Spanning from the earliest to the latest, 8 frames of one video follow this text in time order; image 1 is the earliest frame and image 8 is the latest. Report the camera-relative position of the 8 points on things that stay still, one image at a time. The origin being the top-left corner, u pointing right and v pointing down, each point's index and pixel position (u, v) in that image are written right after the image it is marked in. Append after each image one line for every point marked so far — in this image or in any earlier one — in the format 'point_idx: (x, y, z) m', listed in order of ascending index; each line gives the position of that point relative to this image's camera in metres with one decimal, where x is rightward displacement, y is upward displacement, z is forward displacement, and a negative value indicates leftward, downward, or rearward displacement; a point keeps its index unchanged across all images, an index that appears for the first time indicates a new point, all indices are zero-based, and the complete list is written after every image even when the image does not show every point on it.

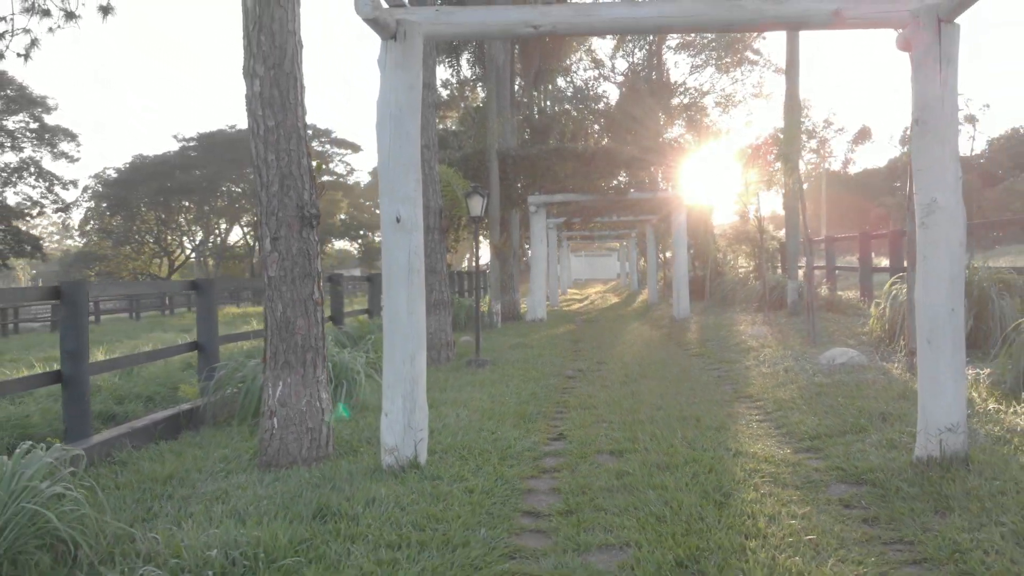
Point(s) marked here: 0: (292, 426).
0: (-1.2, -0.7, +4.2) m
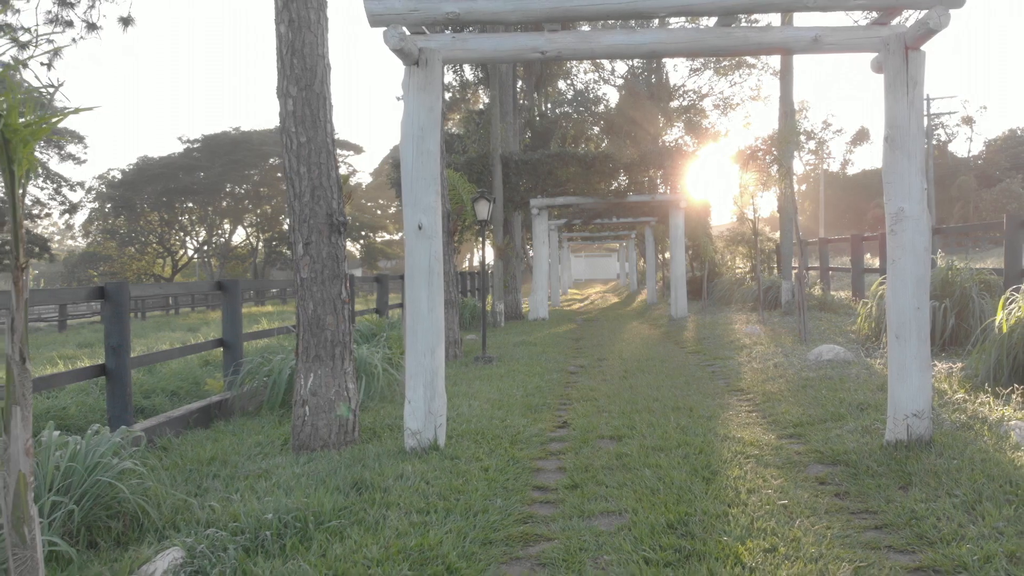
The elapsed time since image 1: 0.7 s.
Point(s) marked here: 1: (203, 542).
0: (-1.1, -0.7, +4.6) m
1: (-1.2, -1.0, +3.0) m
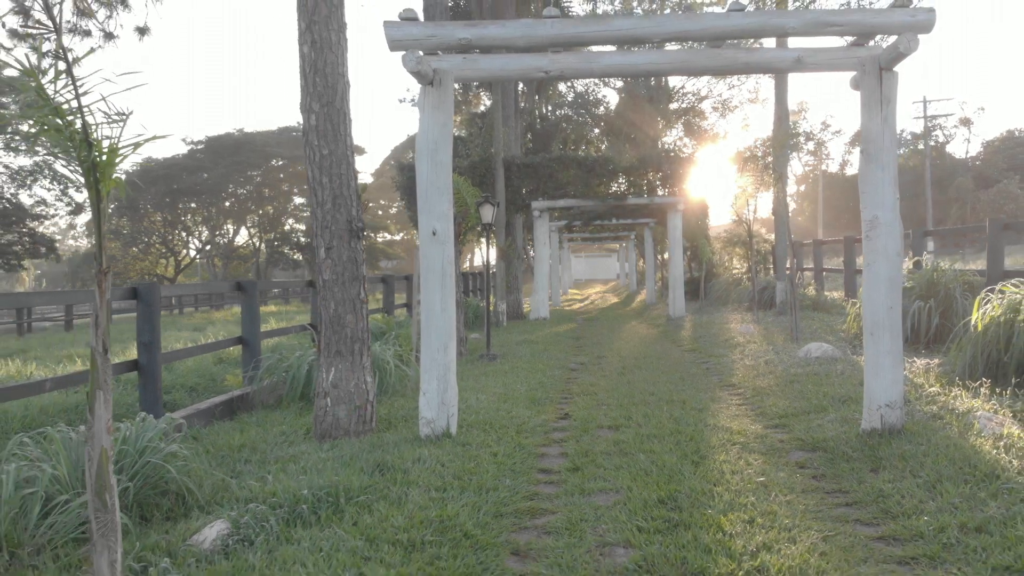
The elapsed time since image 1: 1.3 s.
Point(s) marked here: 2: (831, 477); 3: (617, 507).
0: (-1.1, -0.7, +5.0) m
1: (-1.2, -1.0, +3.3) m
2: (+1.7, -1.0, +4.0) m
3: (+0.5, -1.0, +3.4) m
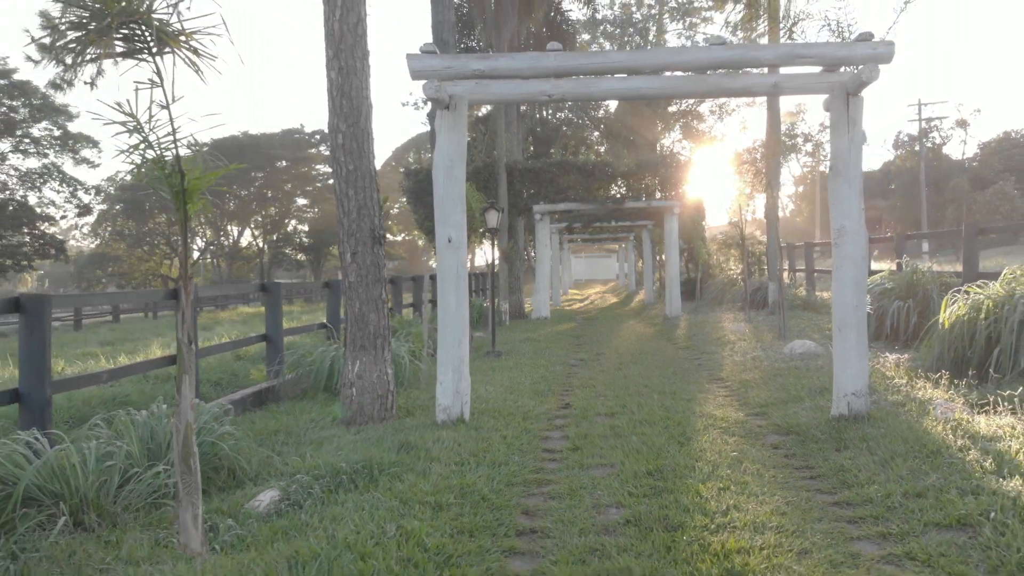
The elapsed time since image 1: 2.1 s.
0: (-1.1, -0.8, +5.6) m
1: (-1.1, -1.0, +3.9) m
2: (+1.7, -1.0, +4.6) m
3: (+0.5, -1.0, +3.9) m
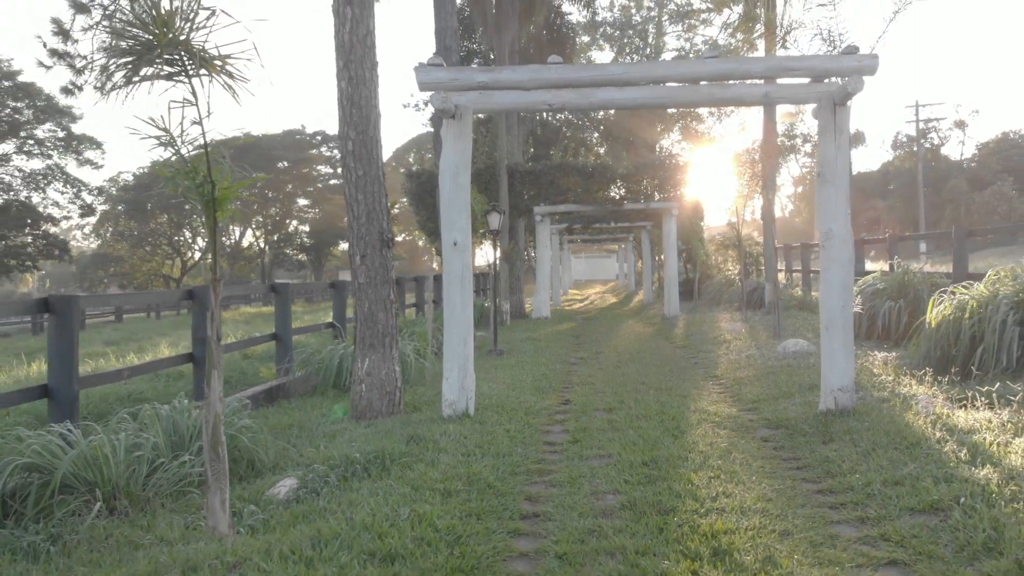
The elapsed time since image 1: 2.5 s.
0: (-1.0, -0.8, +5.8) m
1: (-1.1, -1.0, +4.2) m
2: (+1.8, -1.0, +4.8) m
3: (+0.5, -1.0, +4.2) m
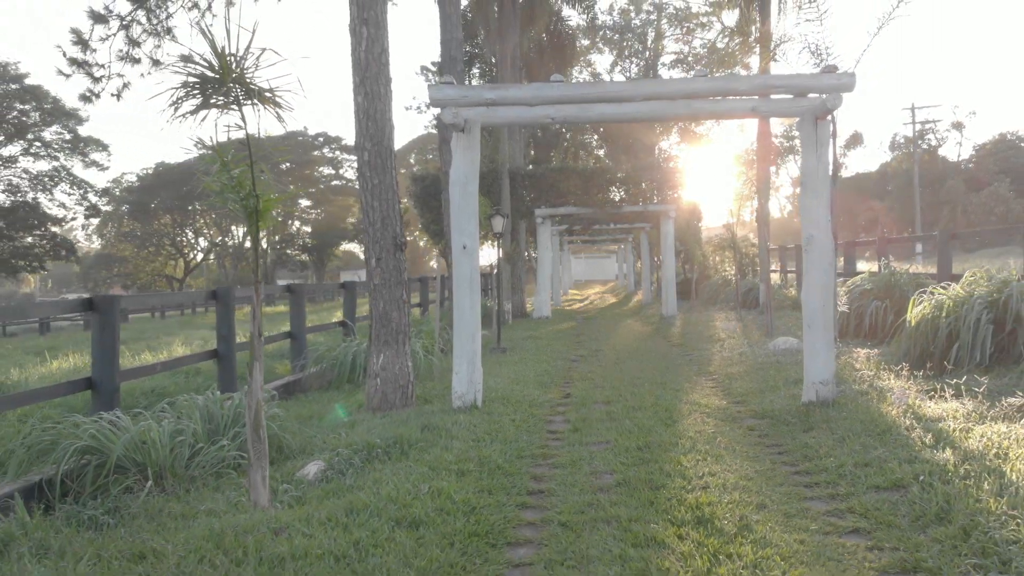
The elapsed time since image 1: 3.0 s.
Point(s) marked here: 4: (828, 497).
0: (-1.0, -0.8, +6.2) m
1: (-1.1, -1.0, +4.6) m
2: (+1.8, -1.0, +5.3) m
3: (+0.6, -1.0, +4.6) m
4: (+1.7, -1.1, +4.0) m
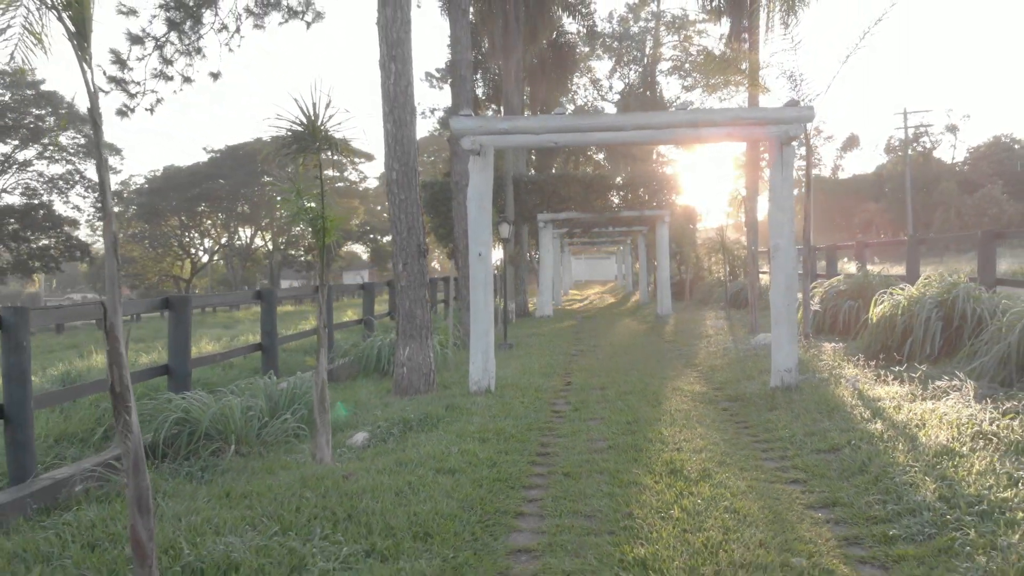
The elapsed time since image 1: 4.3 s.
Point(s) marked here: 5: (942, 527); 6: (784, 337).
0: (-0.9, -0.8, +7.2) m
1: (-1.0, -1.0, +5.6) m
2: (+1.9, -1.0, +6.2) m
3: (+0.7, -1.0, +5.6) m
4: (+1.7, -1.1, +5.0) m
5: (+2.0, -1.1, +3.5) m
6: (+2.5, -0.4, +6.9) m
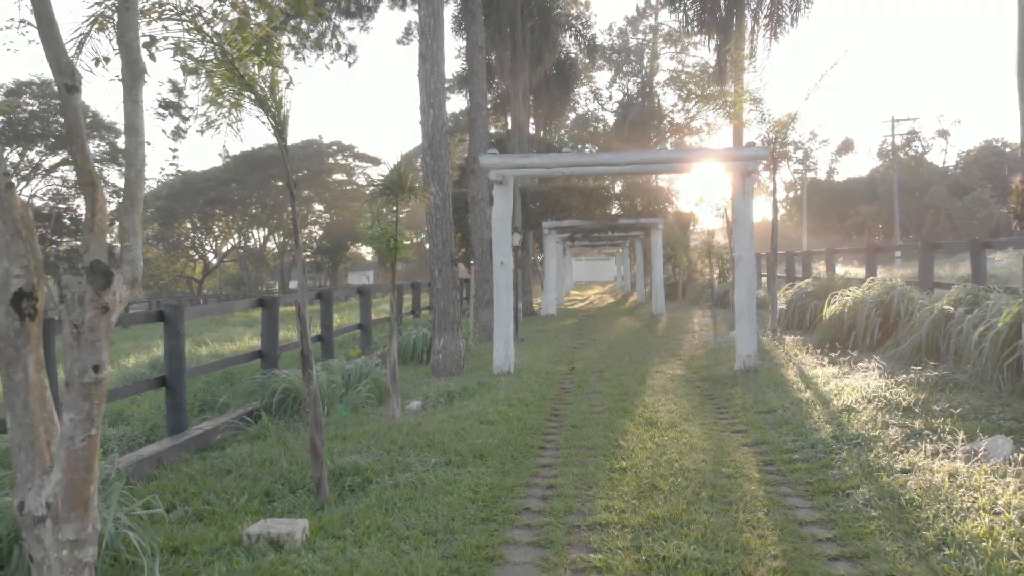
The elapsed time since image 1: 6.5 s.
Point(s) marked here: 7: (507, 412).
0: (-0.7, -0.8, +8.9) m
1: (-0.8, -1.1, +7.3) m
2: (+2.1, -1.1, +8.0) m
3: (+0.8, -1.0, +7.3) m
4: (+1.9, -1.1, +6.7) m
5: (+2.2, -1.1, +5.3) m
6: (+2.6, -0.5, +8.6) m
7: (0.0, -1.0, +6.4) m
